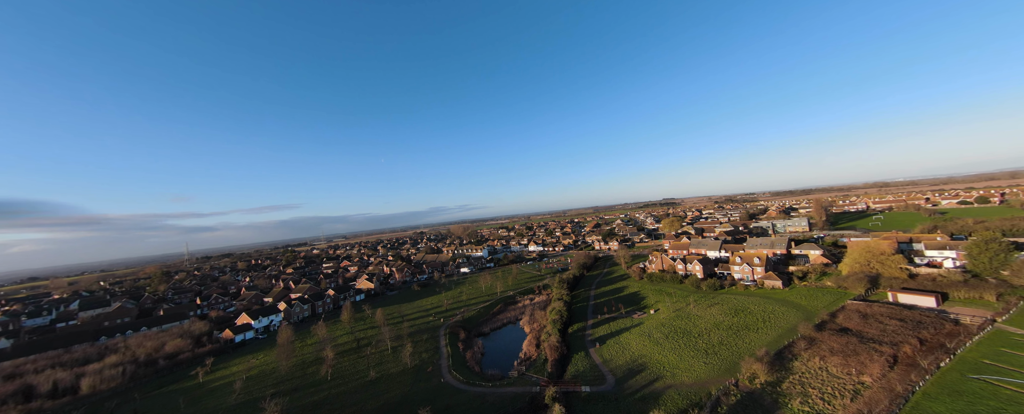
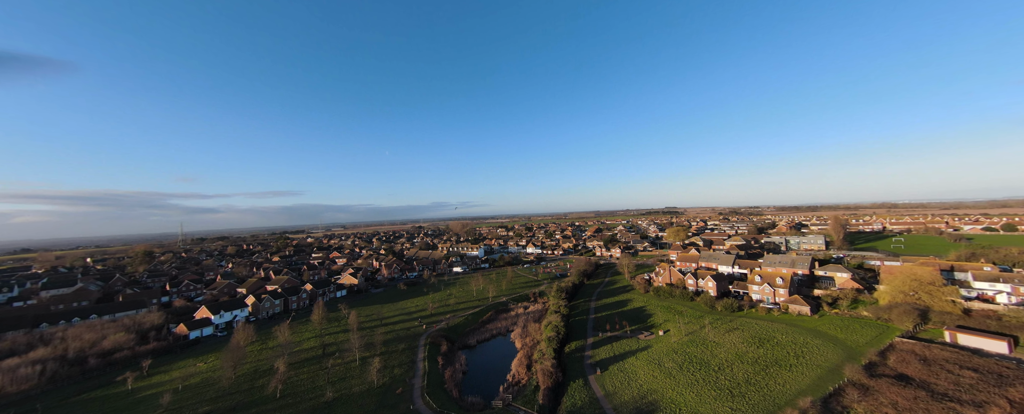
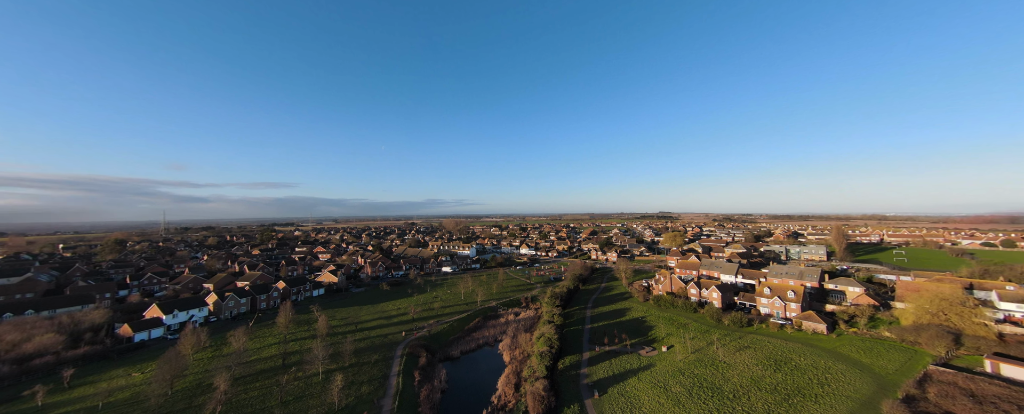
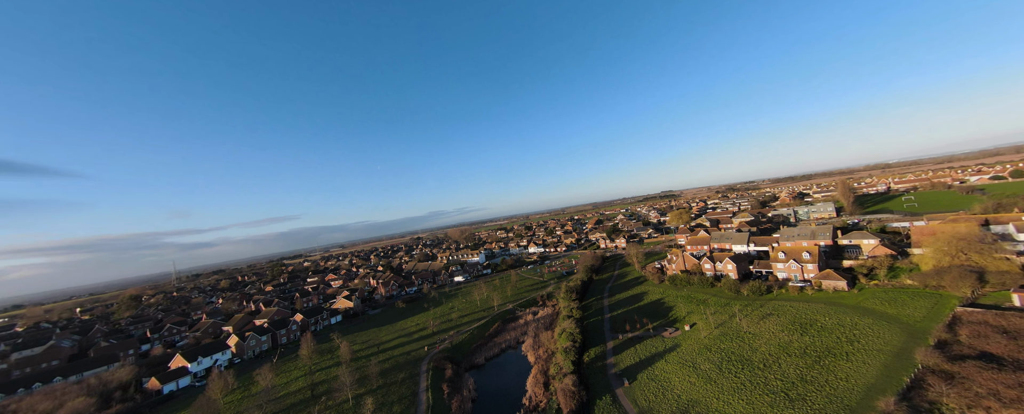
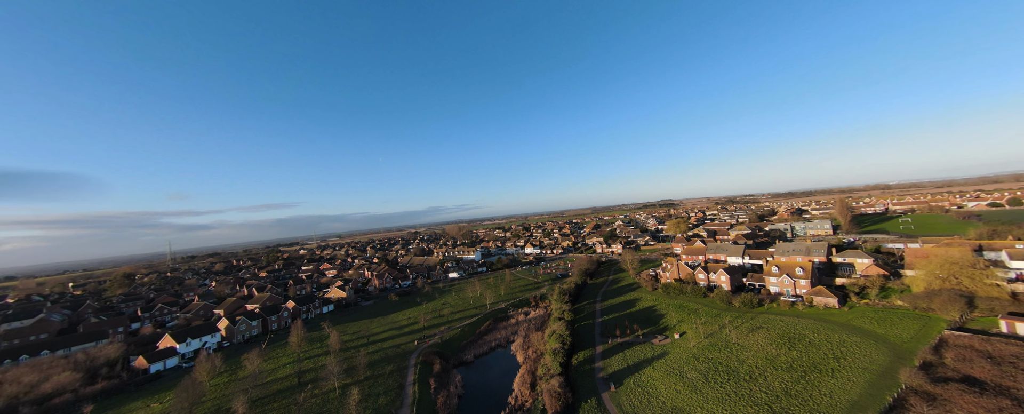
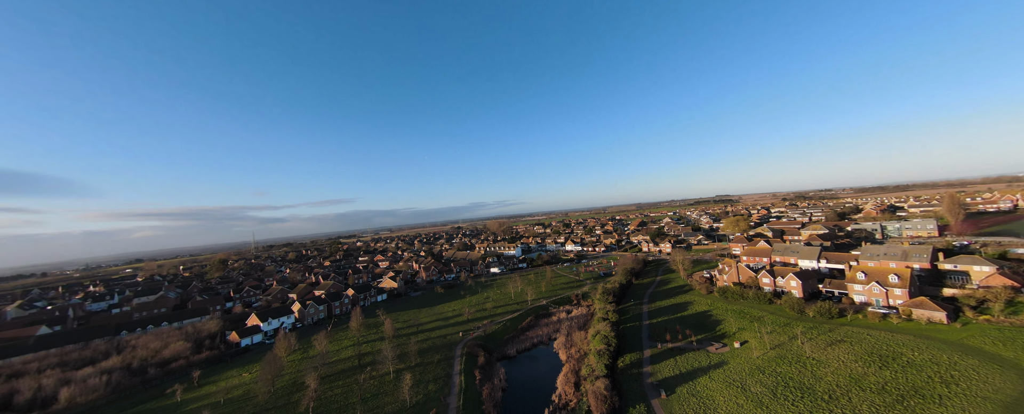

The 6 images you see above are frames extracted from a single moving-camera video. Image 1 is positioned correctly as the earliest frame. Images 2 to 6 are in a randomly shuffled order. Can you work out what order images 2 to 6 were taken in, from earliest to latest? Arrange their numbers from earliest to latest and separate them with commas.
2, 5, 3, 4, 6
